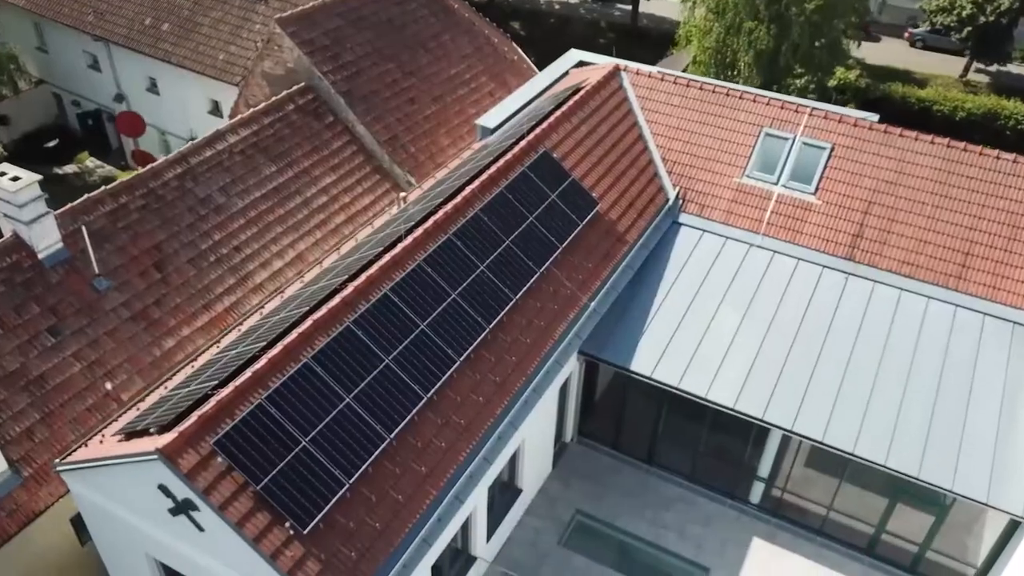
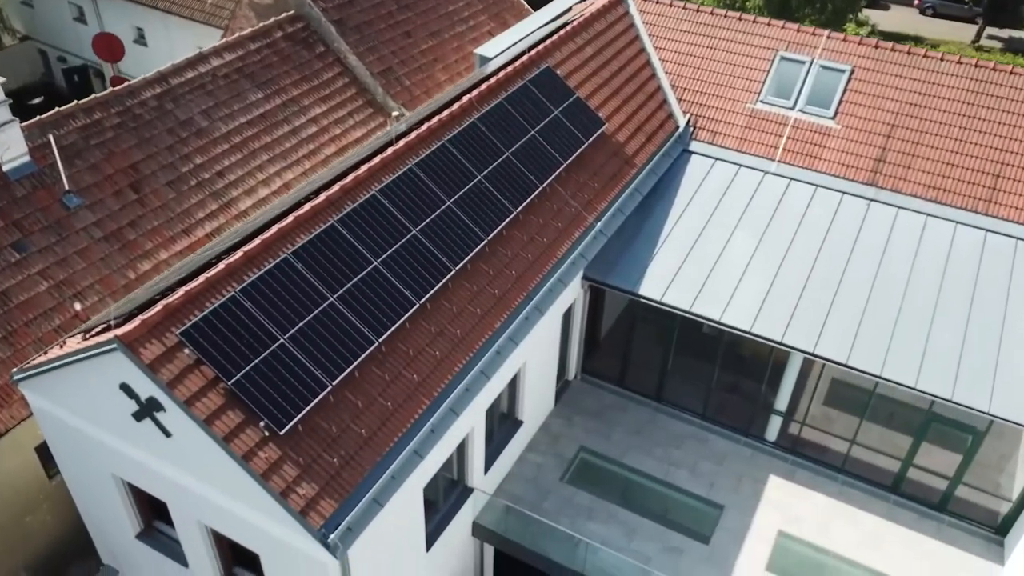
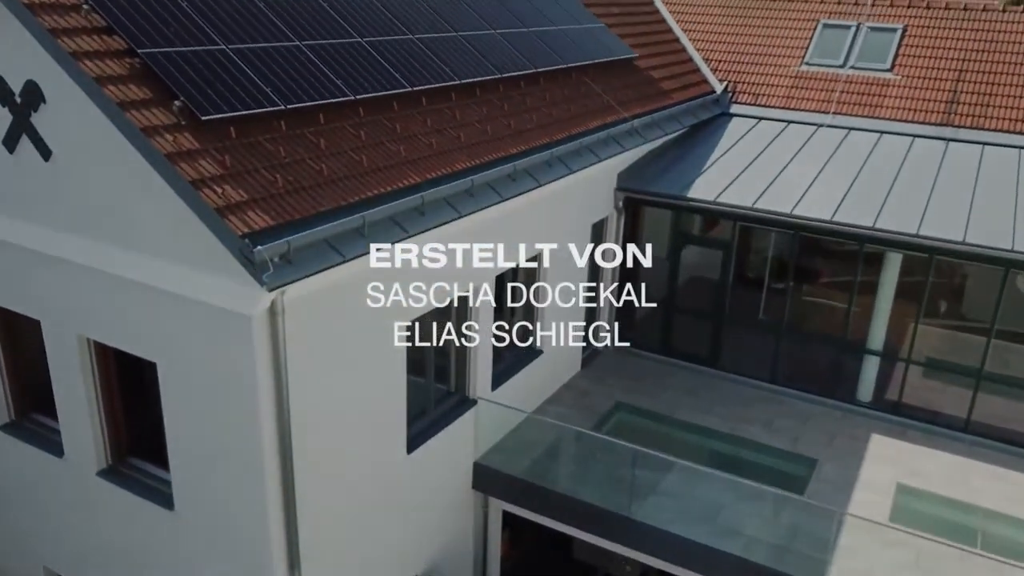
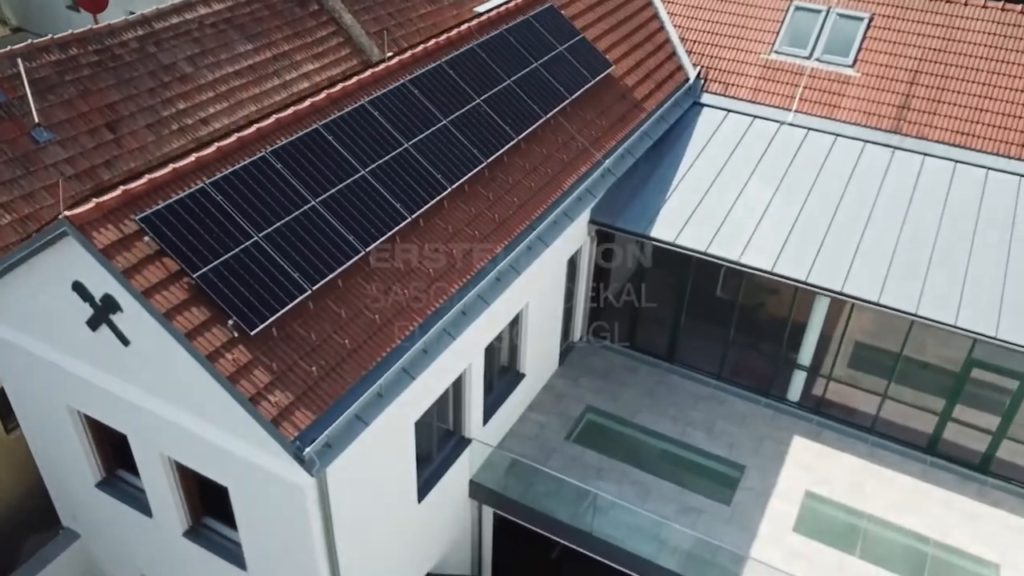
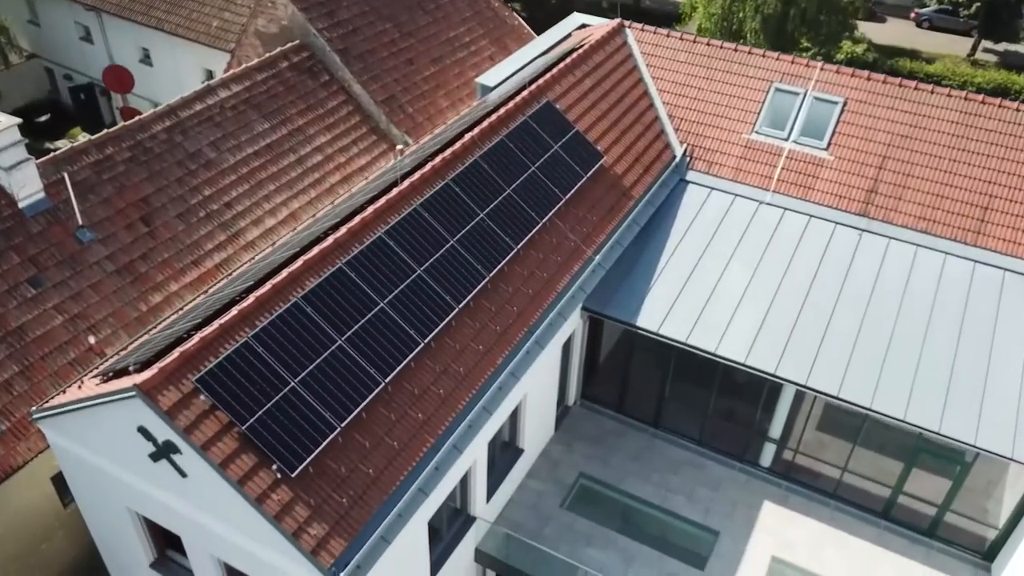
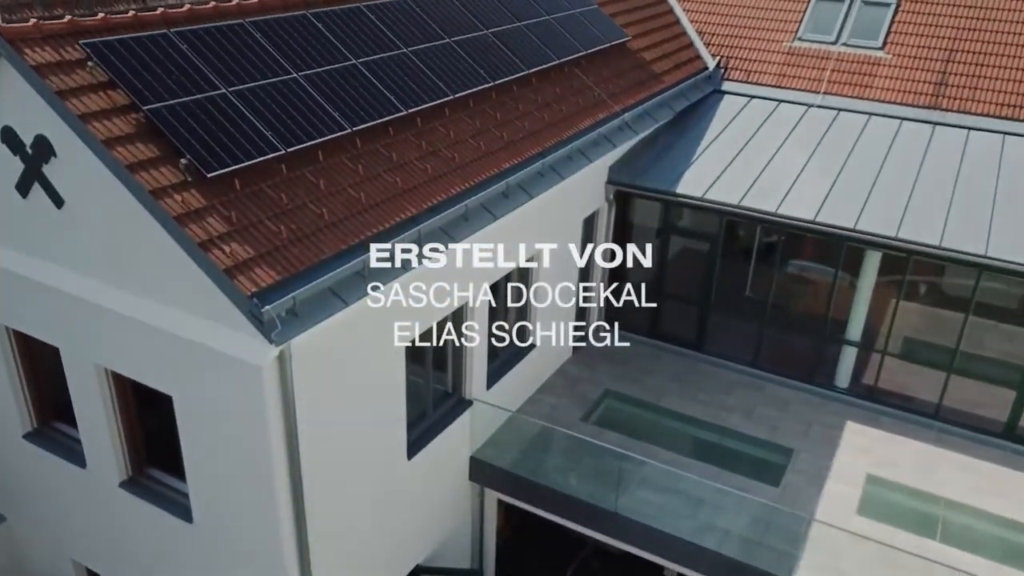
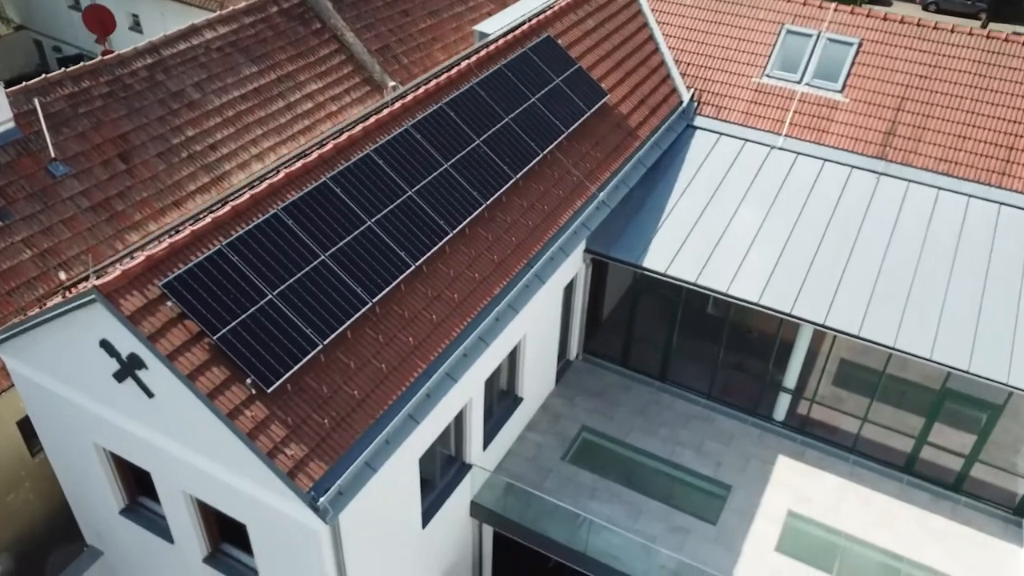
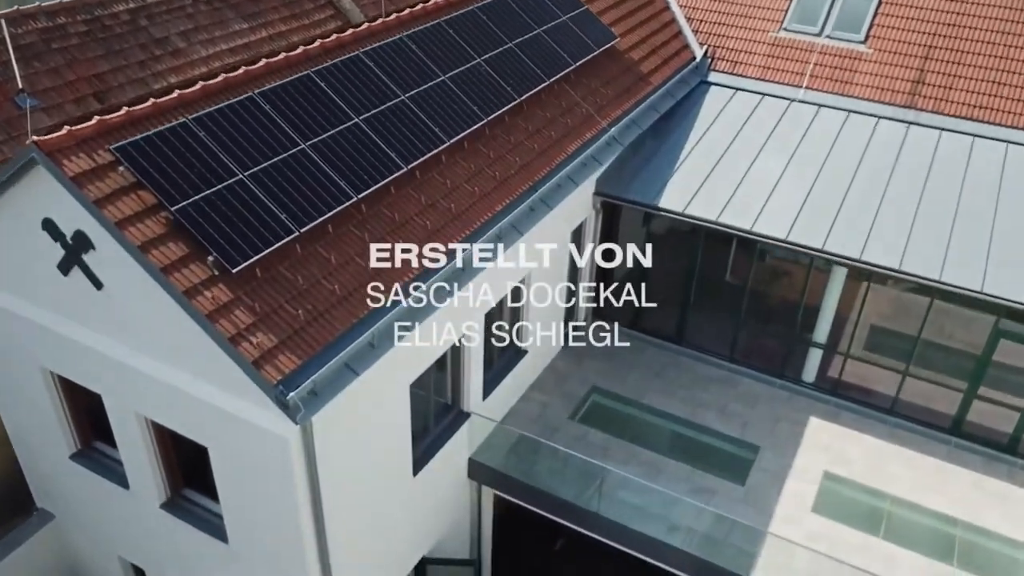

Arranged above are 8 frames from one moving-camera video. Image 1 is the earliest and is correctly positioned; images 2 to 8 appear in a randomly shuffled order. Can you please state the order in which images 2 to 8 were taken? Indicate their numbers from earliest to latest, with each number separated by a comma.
5, 2, 7, 4, 8, 6, 3
